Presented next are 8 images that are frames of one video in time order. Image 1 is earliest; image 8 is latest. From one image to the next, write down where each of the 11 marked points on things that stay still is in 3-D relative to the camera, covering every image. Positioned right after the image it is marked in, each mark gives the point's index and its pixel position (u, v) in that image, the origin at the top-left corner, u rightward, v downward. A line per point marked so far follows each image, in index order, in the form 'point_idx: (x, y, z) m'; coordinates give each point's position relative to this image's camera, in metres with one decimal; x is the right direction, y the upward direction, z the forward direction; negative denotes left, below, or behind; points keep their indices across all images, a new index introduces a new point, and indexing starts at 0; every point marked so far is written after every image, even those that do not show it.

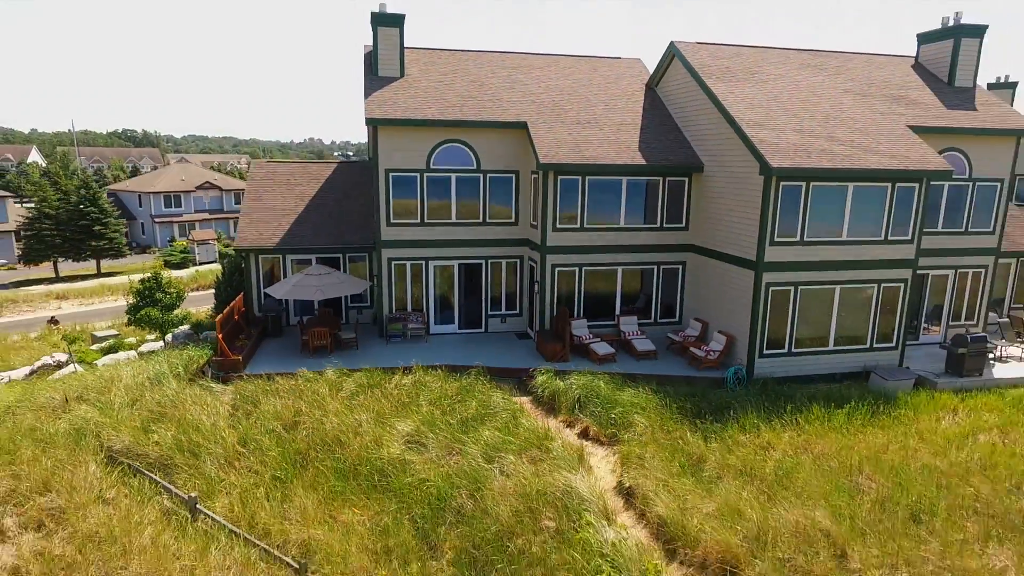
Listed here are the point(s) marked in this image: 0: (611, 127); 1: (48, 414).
0: (+2.0, +3.2, +12.2) m
1: (-6.4, -1.7, +8.5) m
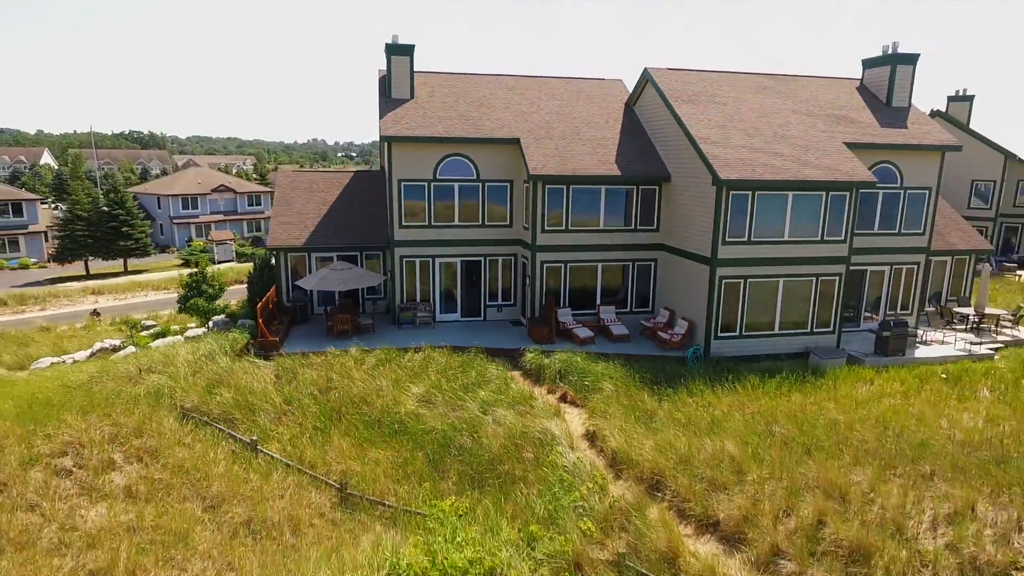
0: (+1.9, +3.3, +14.1) m
1: (-6.5, -1.6, +10.4) m
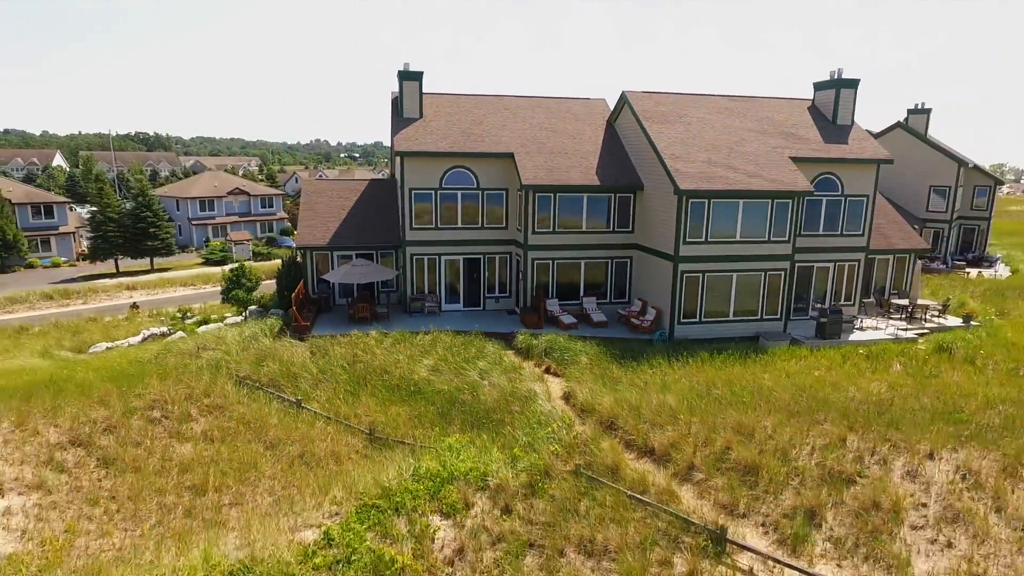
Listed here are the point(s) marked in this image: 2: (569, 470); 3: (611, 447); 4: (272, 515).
0: (+1.8, +3.5, +16.4) m
1: (-6.6, -1.4, +12.7) m
2: (+0.8, -2.2, +7.8) m
3: (+1.4, -2.1, +8.4) m
4: (-2.8, -2.4, +7.2) m
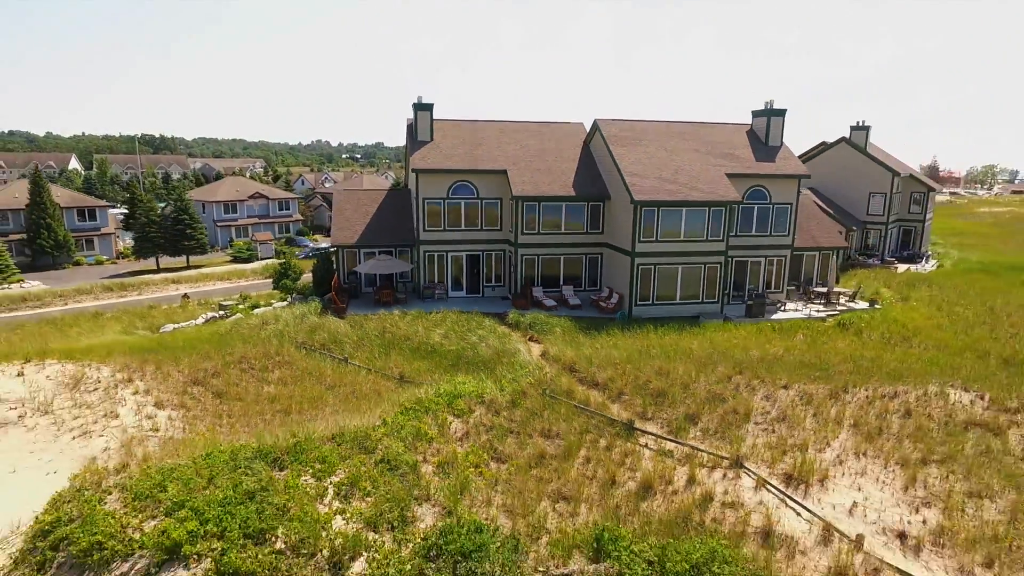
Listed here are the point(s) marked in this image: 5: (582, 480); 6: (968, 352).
0: (+1.5, +3.8, +20.2) m
1: (-6.9, -1.1, +16.5) m
2: (+0.5, -1.9, +11.7) m
3: (+1.2, -1.8, +12.2) m
4: (-3.0, -2.1, +11.1) m
5: (+1.1, -2.5, +8.9) m
6: (+11.4, -1.6, +15.3) m
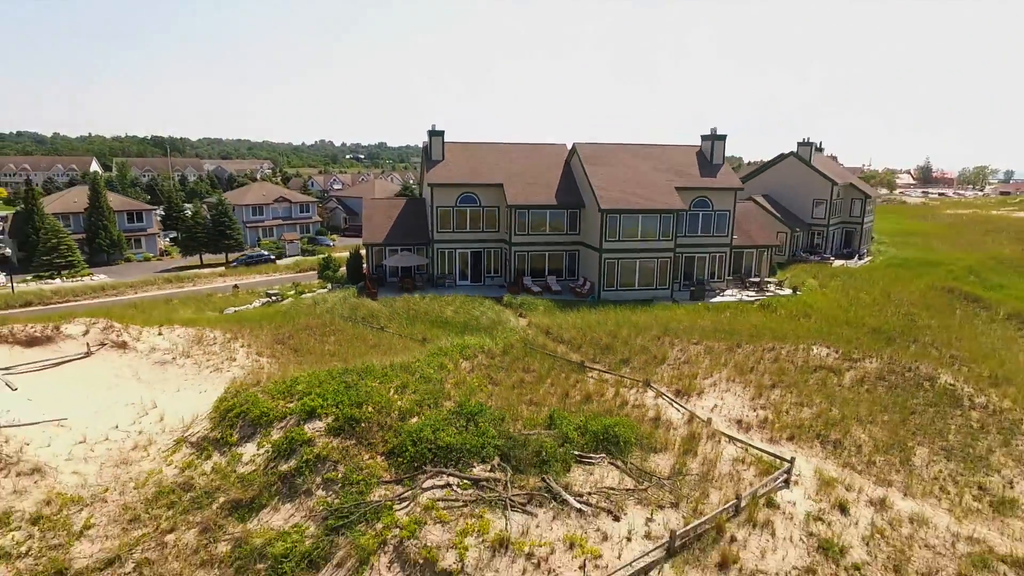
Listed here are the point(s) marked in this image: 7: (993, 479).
0: (+1.3, +4.2, +25.3) m
1: (-7.1, -0.7, +21.7) m
2: (+0.3, -1.5, +16.8) m
3: (+0.9, -1.4, +17.3) m
4: (-3.2, -1.7, +16.2) m
5: (+0.9, -2.1, +14.0) m
6: (+11.1, -1.2, +20.4) m
7: (+10.1, -3.9, +12.9) m
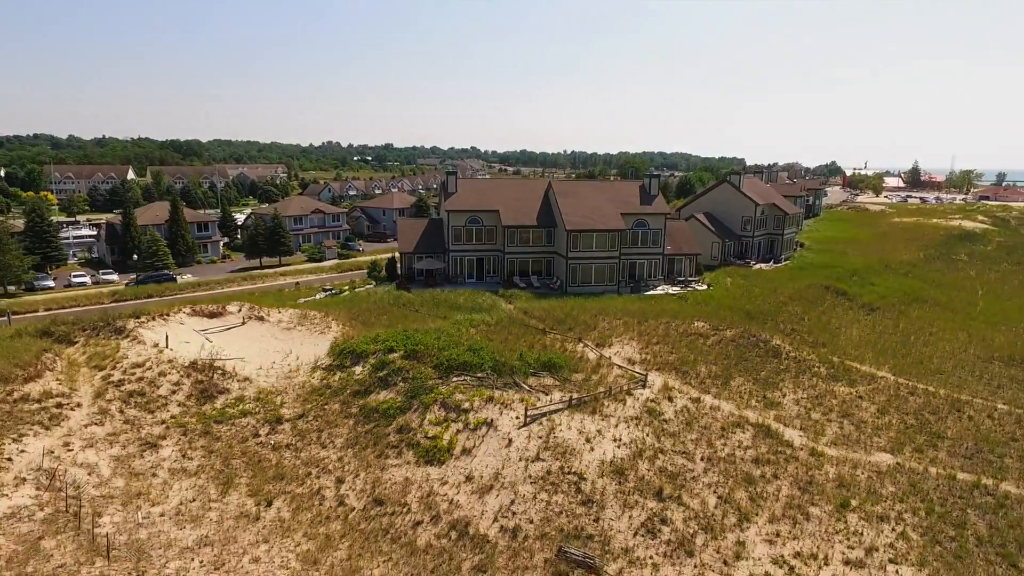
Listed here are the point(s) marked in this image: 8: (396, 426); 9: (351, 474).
0: (+1.0, +4.4, +35.1) m
1: (-7.5, -0.5, +31.5) m
2: (-0.1, -1.4, +26.6) m
3: (+0.5, -1.3, +27.1) m
4: (-3.7, -1.5, +26.0) m
5: (+0.4, -2.0, +23.8) m
6: (+10.7, -1.0, +30.1) m
7: (+9.7, -3.7, +22.6) m
8: (-3.4, -4.0, +17.9) m
9: (-4.3, -4.9, +16.4) m
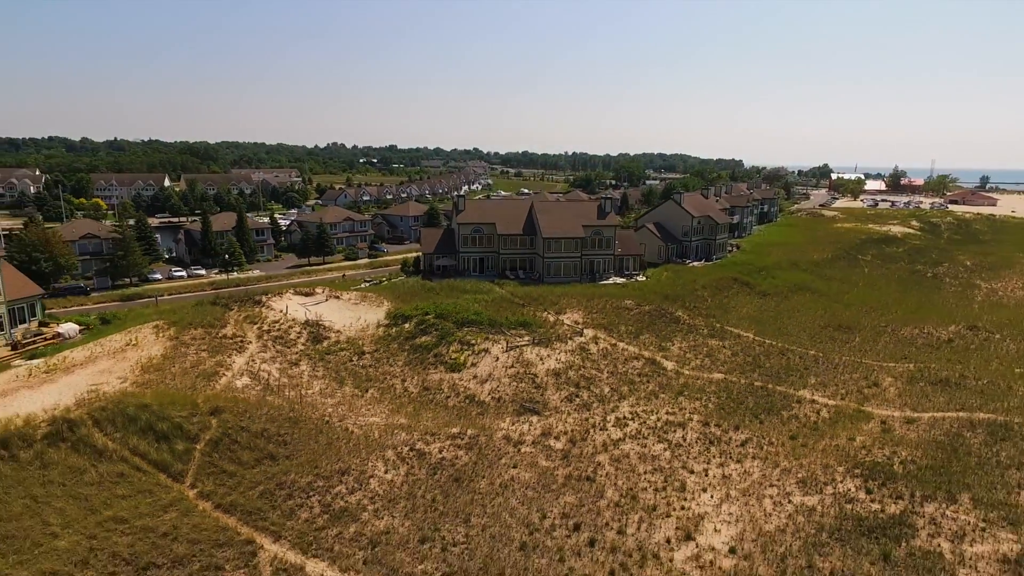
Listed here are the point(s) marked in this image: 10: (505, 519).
0: (+0.4, +5.1, +48.3) m
1: (-8.1, +0.2, +44.8) m
2: (-0.8, -0.7, +39.9) m
3: (-0.1, -0.6, +40.4) m
4: (-4.3, -0.8, +39.2) m
5: (-0.2, -1.3, +37.0) m
6: (+10.1, -0.4, +43.3) m
7: (+9.0, -3.1, +35.8) m
8: (-4.0, -3.3, +31.1) m
9: (-5.0, -4.2, +29.7) m
10: (-0.2, -7.2, +19.2) m
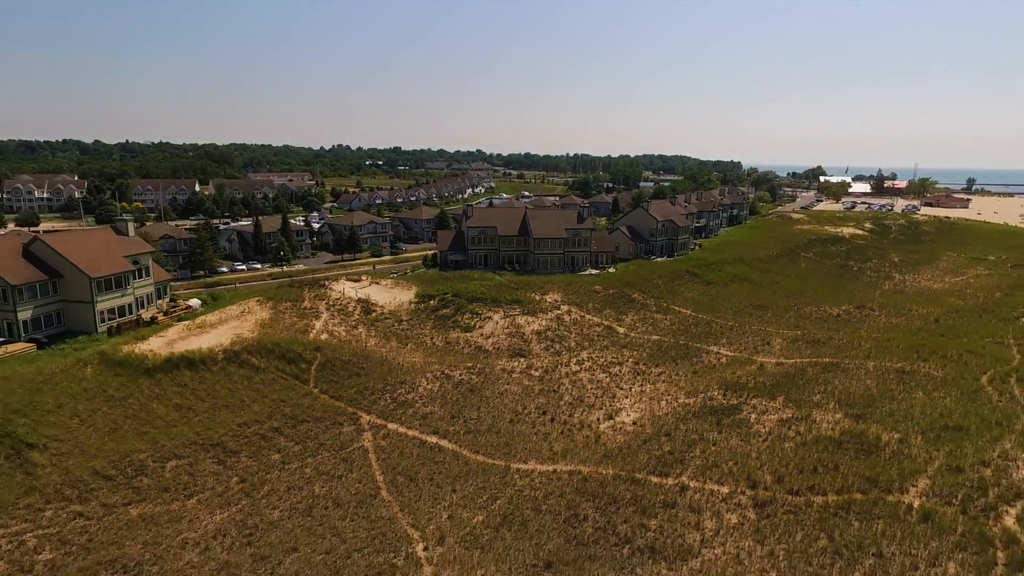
0: (+0.2, +6.1, +60.9) m
1: (-8.3, +1.2, +57.4) m
2: (-1.0, +0.3, +52.5) m
3: (-0.4, +0.4, +53.0) m
4: (-4.5, +0.1, +51.9) m
5: (-0.5, -0.3, +49.6) m
6: (+9.9, +0.6, +55.9) m
7: (+8.8, -2.1, +48.4) m
8: (-4.3, -2.3, +43.8) m
9: (-5.3, -3.2, +42.3) m
10: (-0.6, -6.2, +31.9) m
